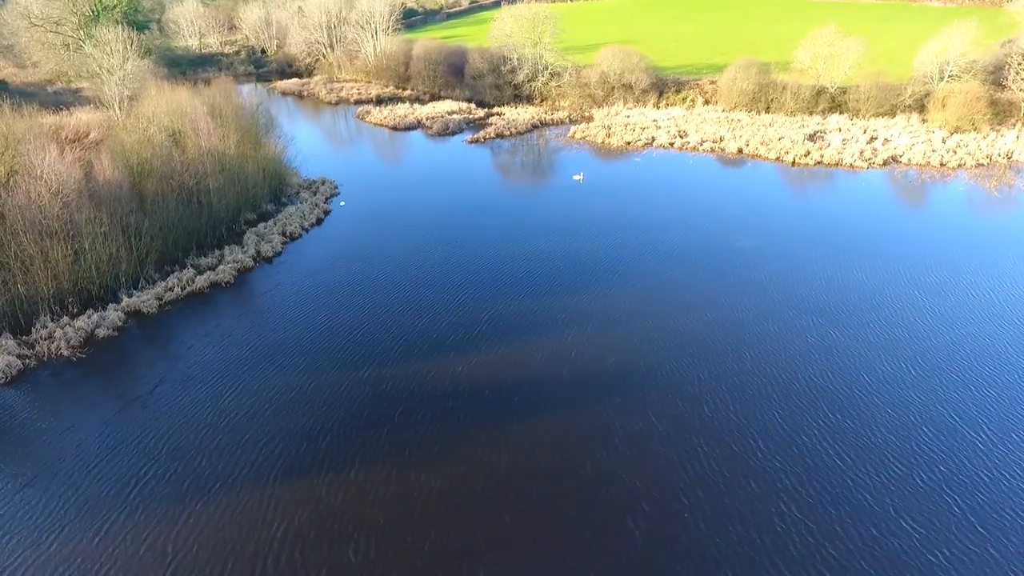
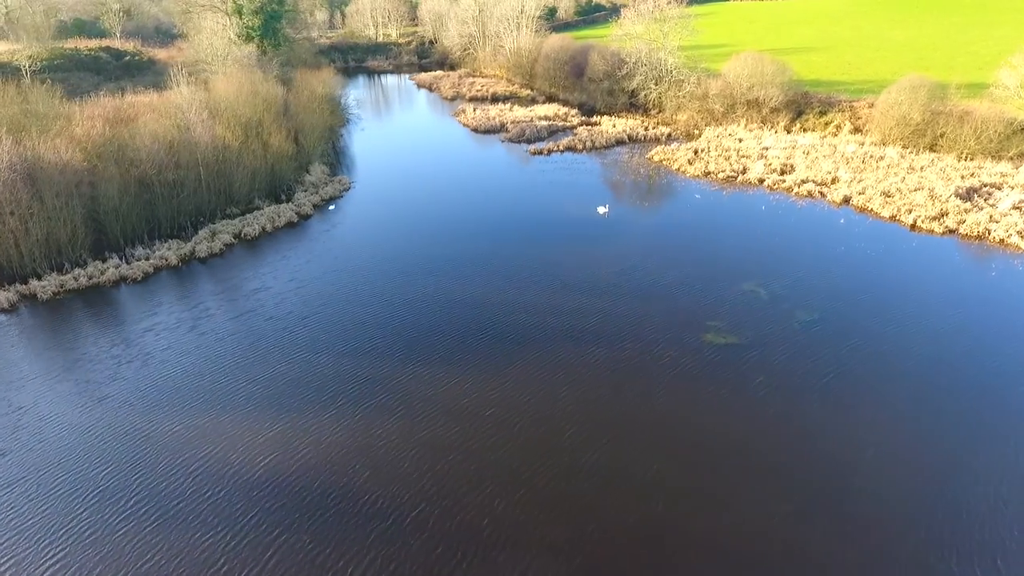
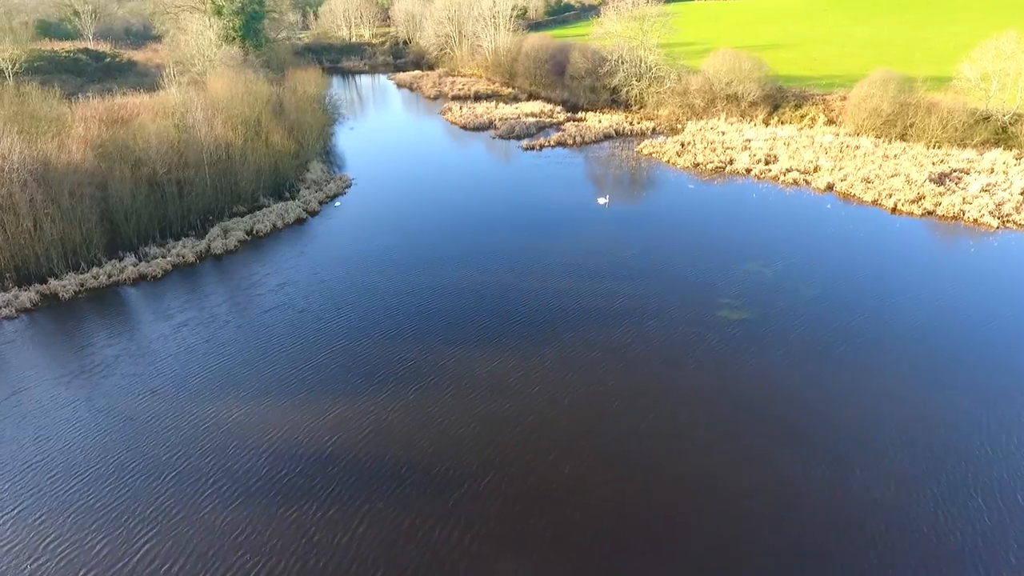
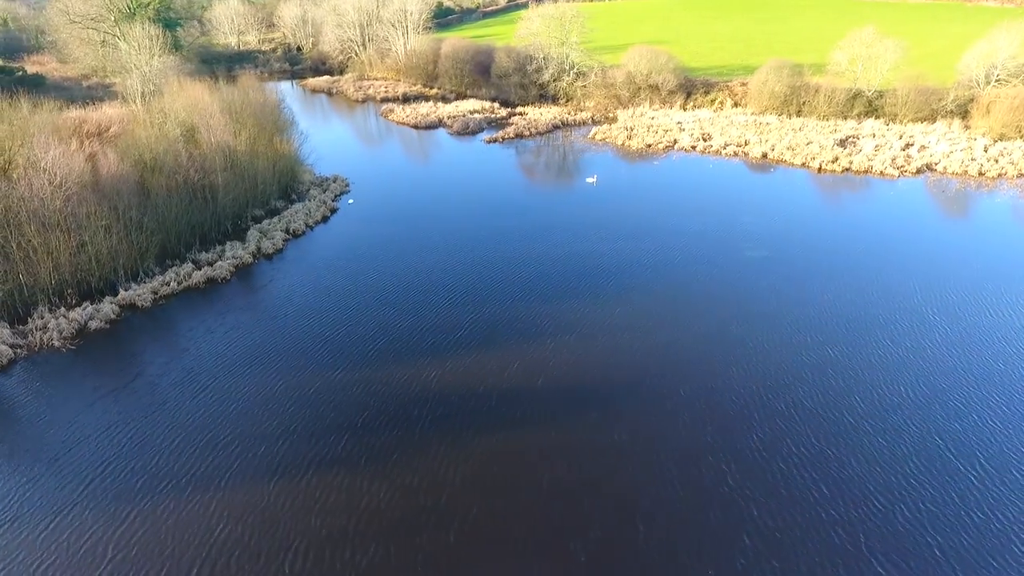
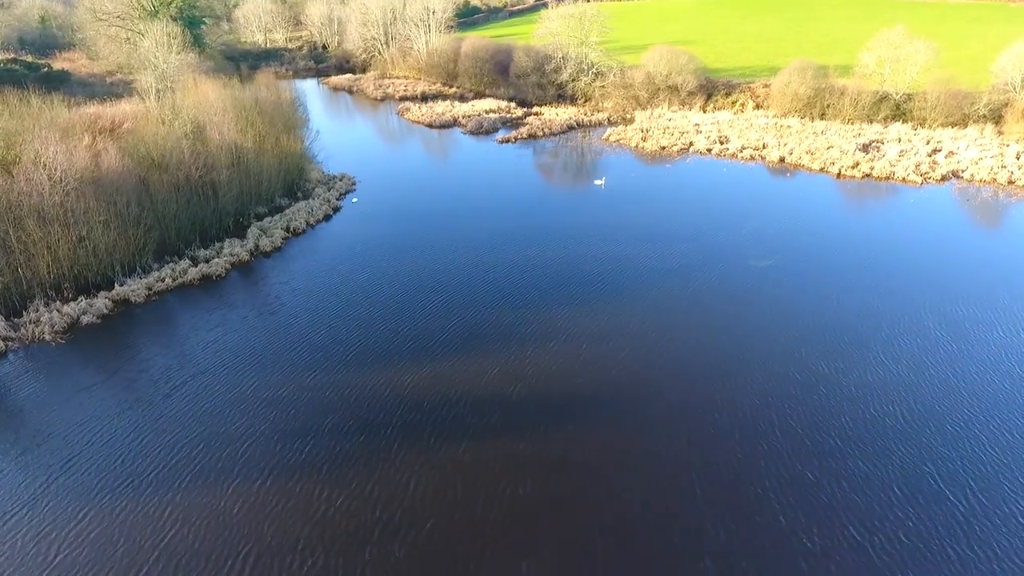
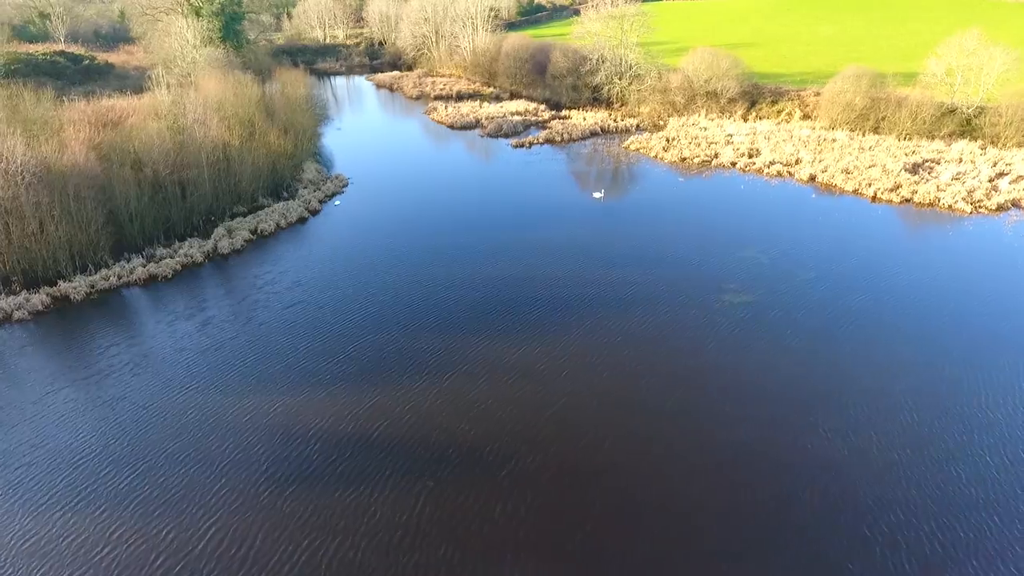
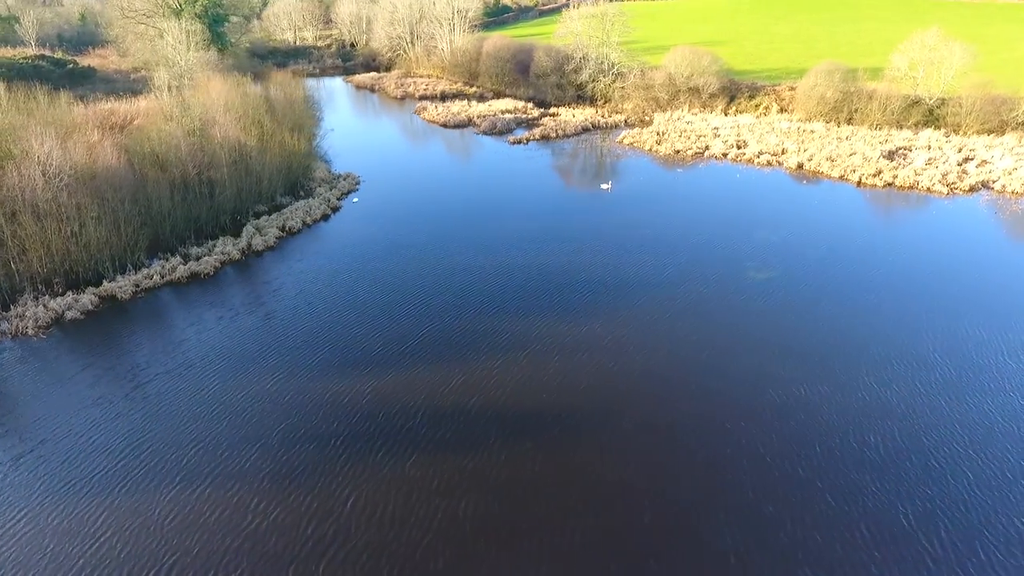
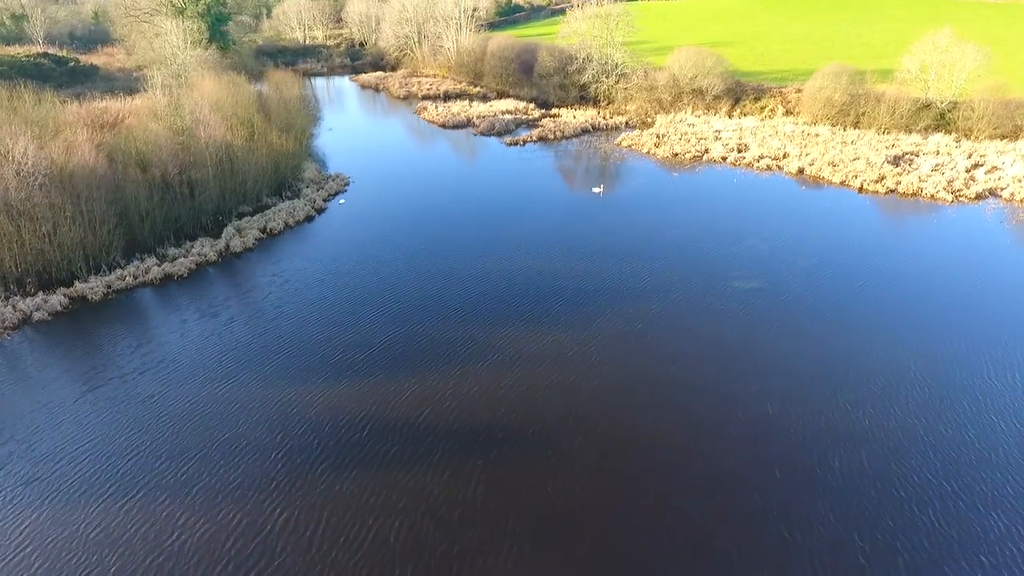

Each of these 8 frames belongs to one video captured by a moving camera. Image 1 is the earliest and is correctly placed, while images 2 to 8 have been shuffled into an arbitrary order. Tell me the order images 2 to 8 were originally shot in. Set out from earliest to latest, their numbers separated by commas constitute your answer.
4, 5, 7, 8, 6, 3, 2
